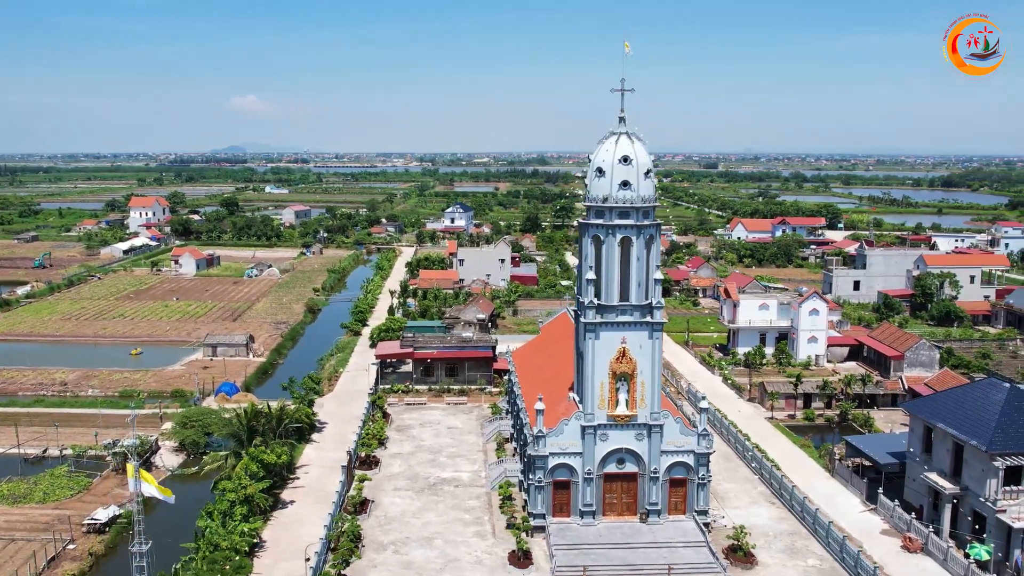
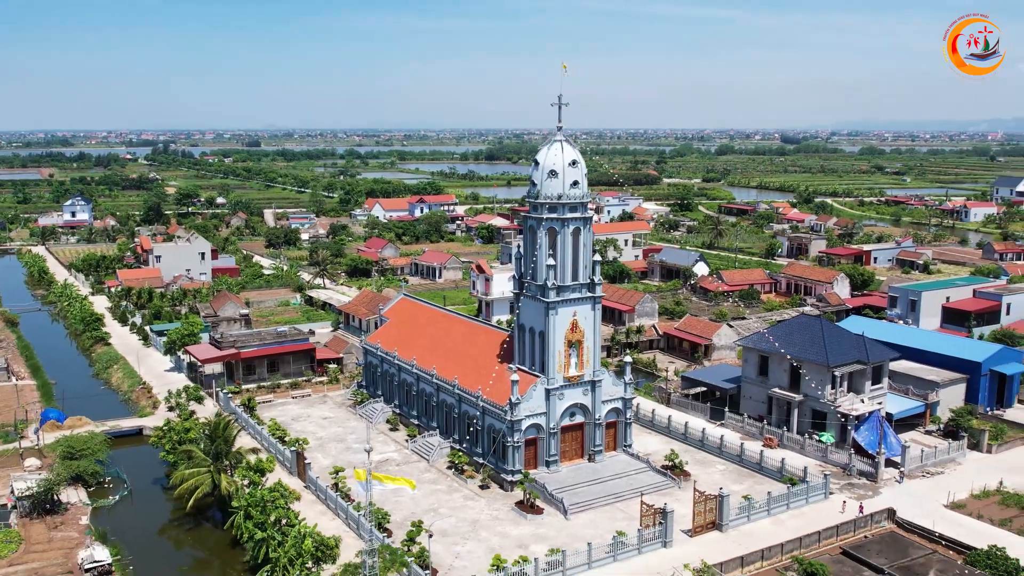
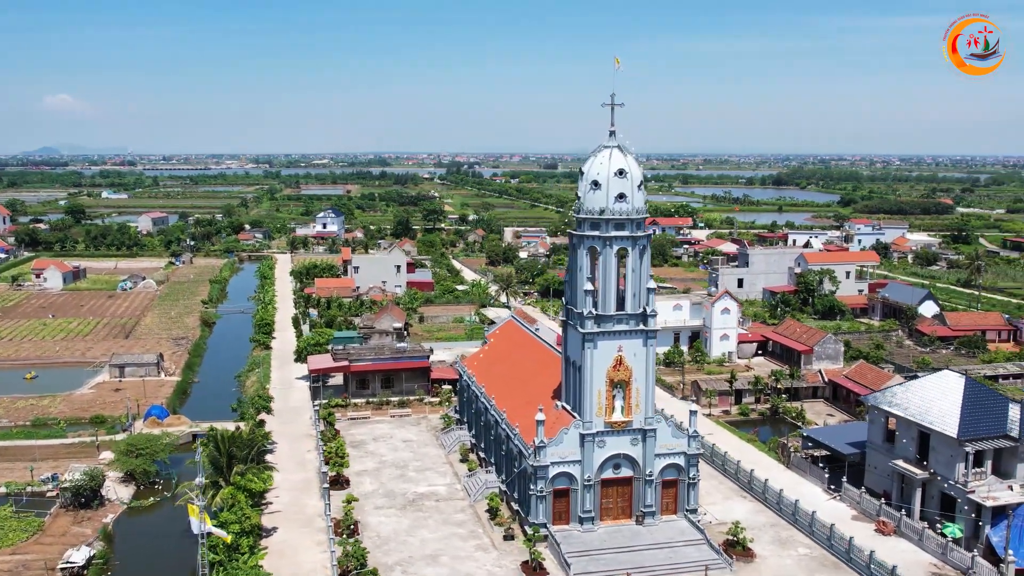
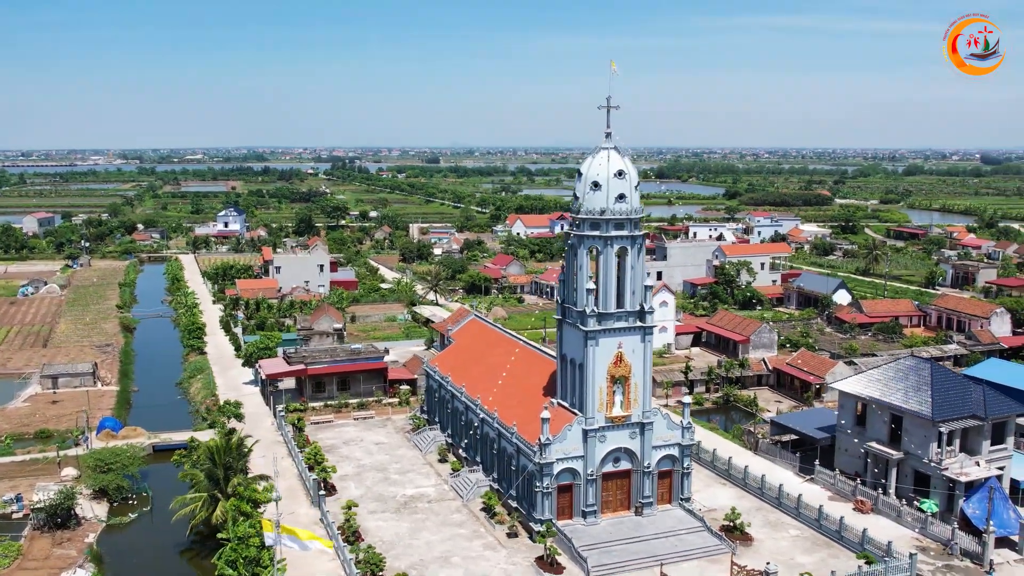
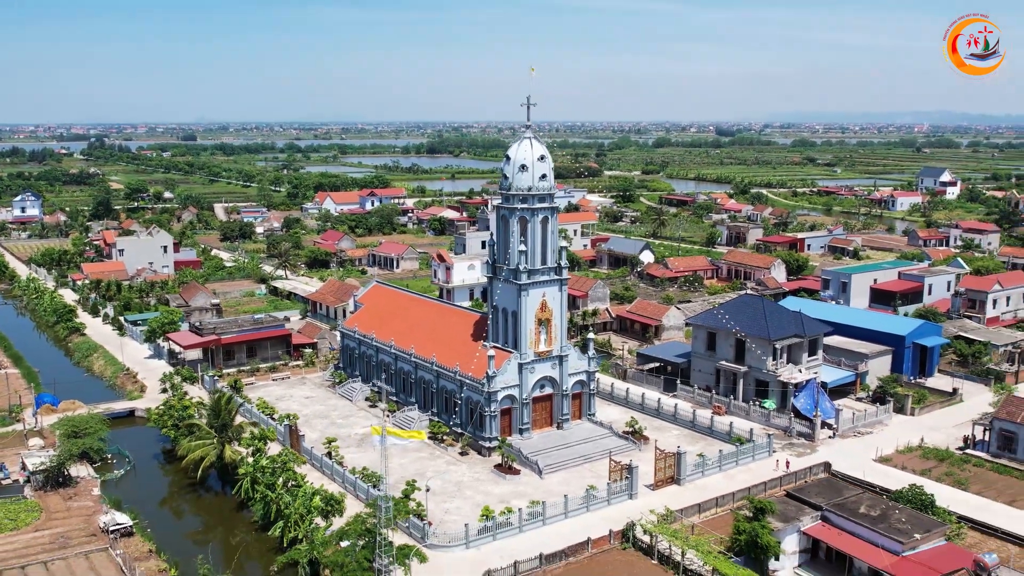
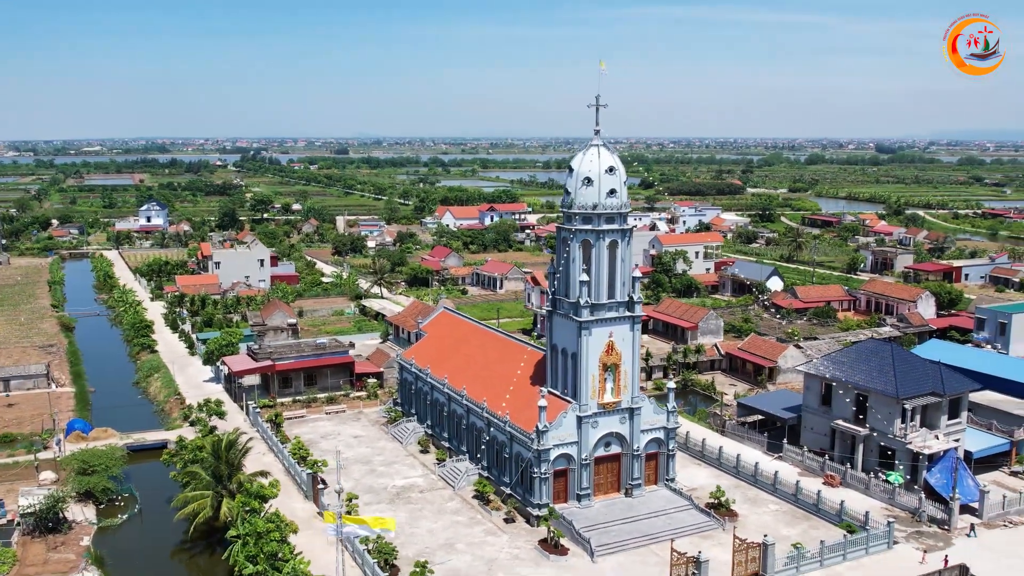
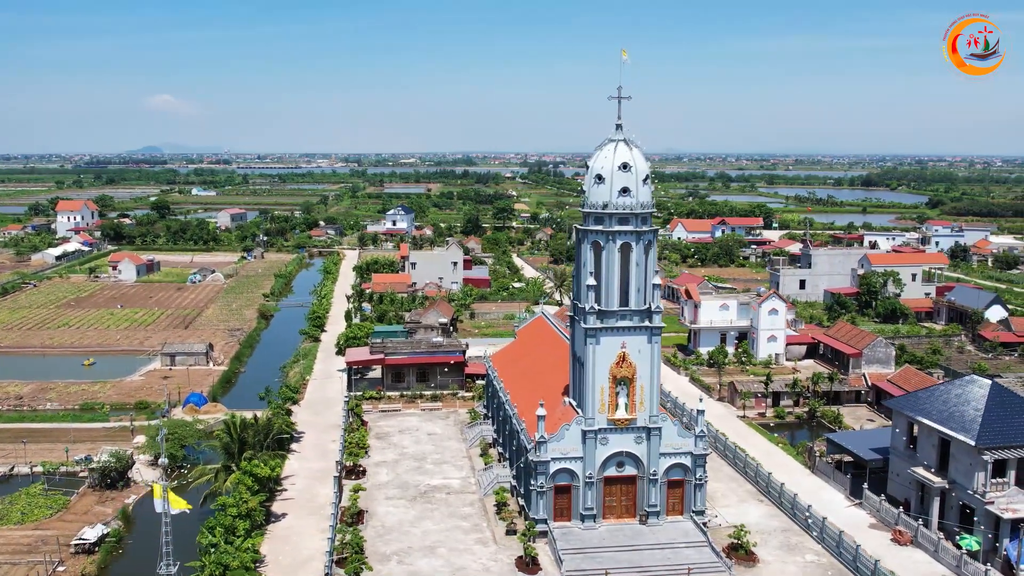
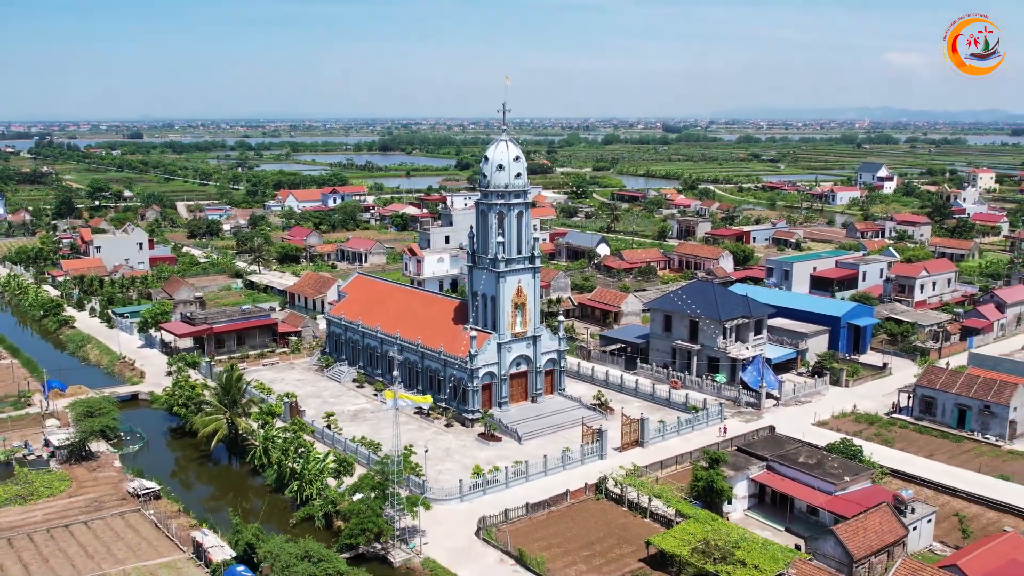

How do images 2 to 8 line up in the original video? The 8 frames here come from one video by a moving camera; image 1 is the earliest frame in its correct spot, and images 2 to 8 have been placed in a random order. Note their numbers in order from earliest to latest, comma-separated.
7, 3, 4, 6, 2, 5, 8
